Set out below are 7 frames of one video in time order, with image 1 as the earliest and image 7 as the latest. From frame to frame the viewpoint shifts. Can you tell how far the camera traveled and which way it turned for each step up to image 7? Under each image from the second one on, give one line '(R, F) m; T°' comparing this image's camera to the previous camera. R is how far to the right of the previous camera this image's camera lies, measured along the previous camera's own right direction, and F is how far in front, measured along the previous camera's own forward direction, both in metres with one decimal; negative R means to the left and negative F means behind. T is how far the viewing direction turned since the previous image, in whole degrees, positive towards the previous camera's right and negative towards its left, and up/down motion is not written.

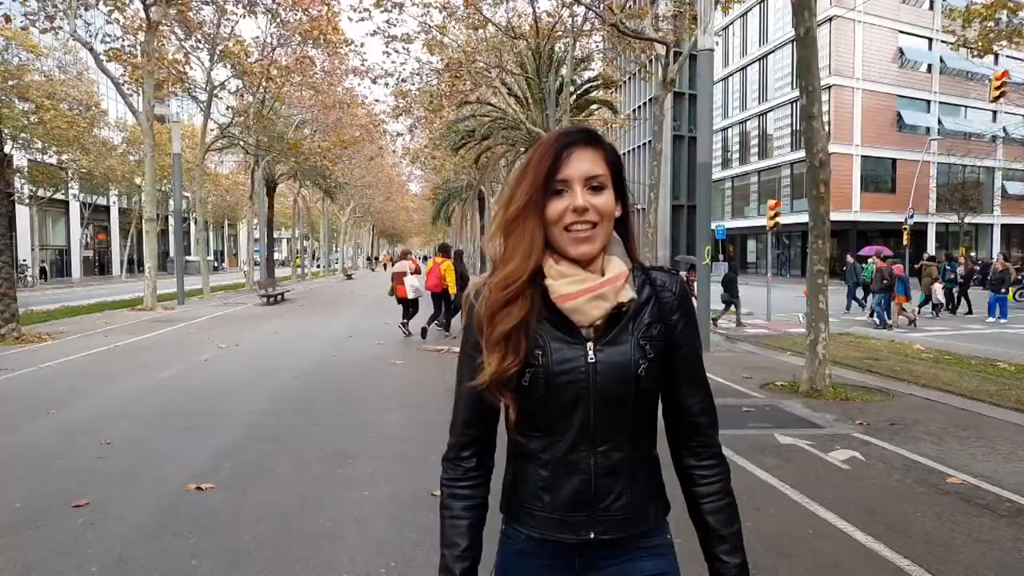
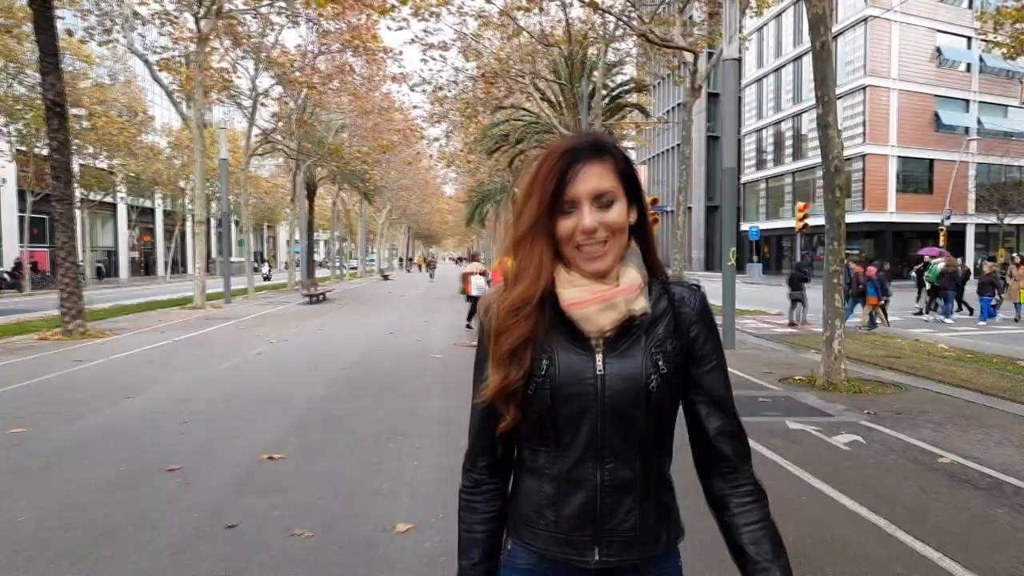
(0.0, -0.5) m; -3°
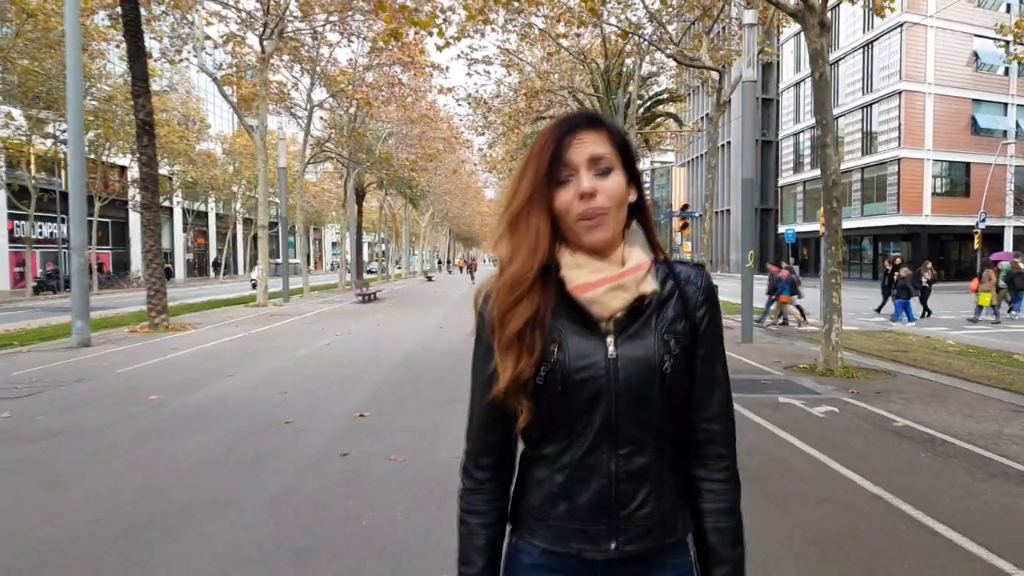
(0.0, -1.3) m; -3°
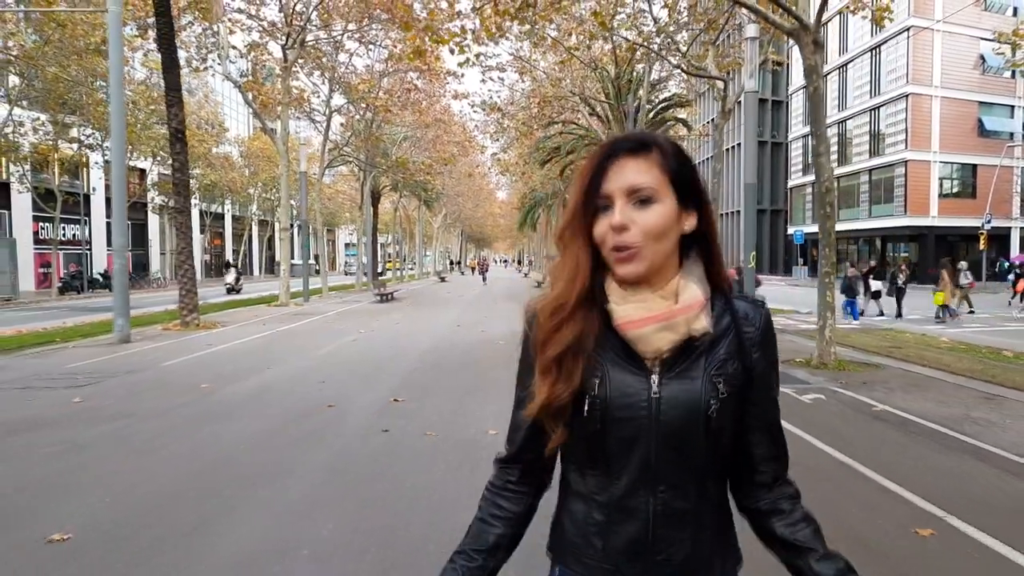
(-0.1, -0.7) m; -1°
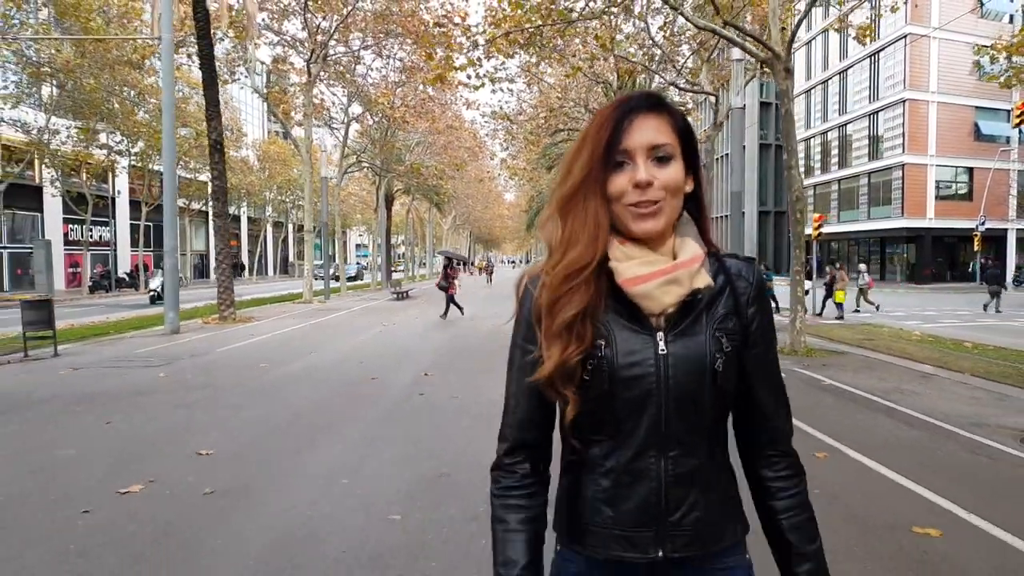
(0.0, -1.4) m; -1°
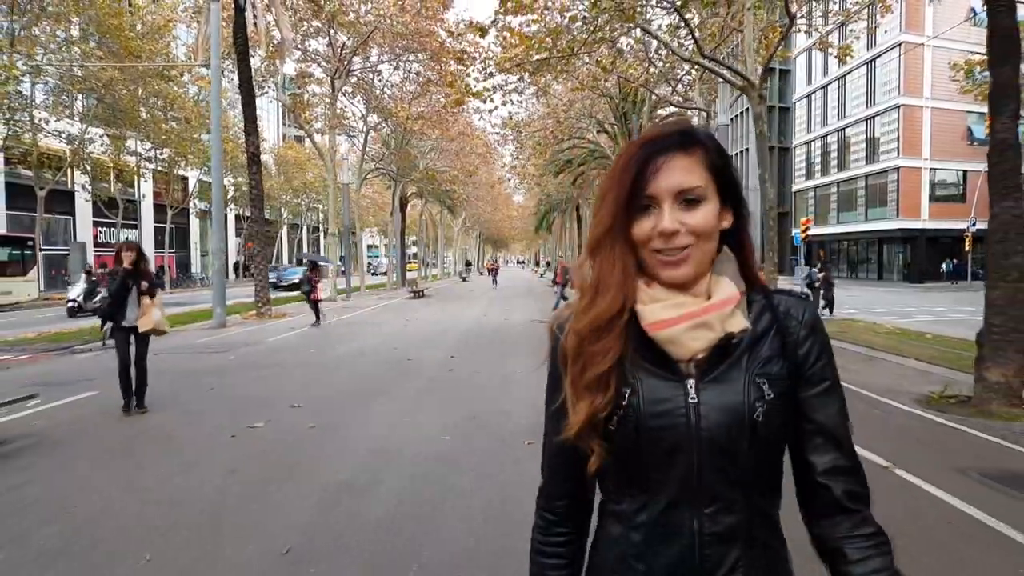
(0.0, -1.7) m; -1°
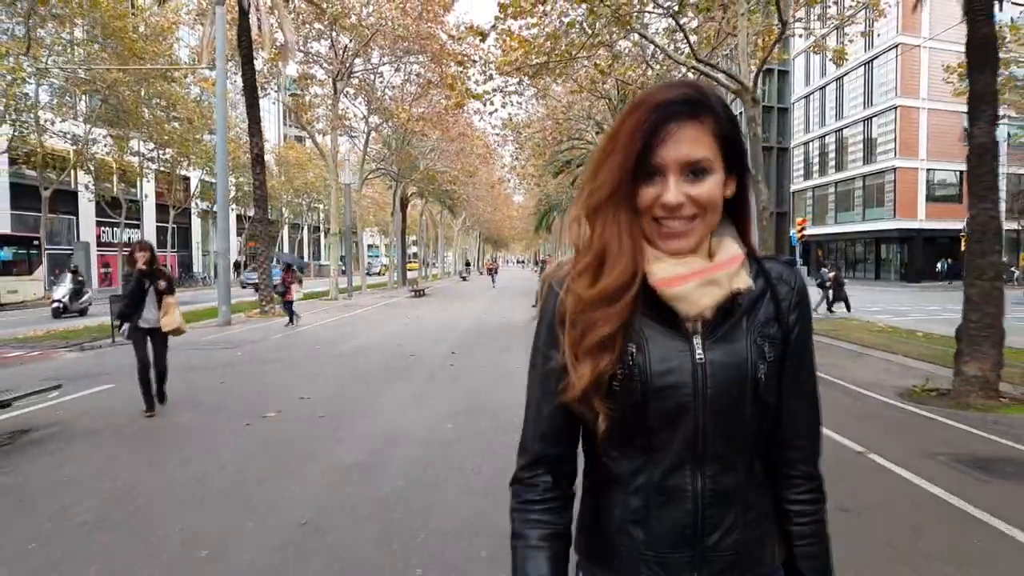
(0.0, -0.3) m; 0°
